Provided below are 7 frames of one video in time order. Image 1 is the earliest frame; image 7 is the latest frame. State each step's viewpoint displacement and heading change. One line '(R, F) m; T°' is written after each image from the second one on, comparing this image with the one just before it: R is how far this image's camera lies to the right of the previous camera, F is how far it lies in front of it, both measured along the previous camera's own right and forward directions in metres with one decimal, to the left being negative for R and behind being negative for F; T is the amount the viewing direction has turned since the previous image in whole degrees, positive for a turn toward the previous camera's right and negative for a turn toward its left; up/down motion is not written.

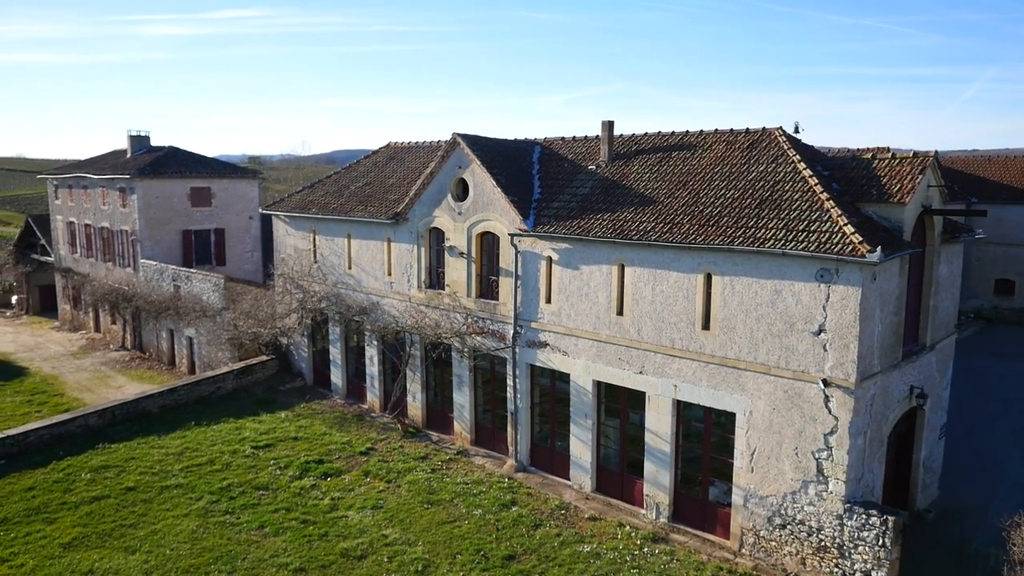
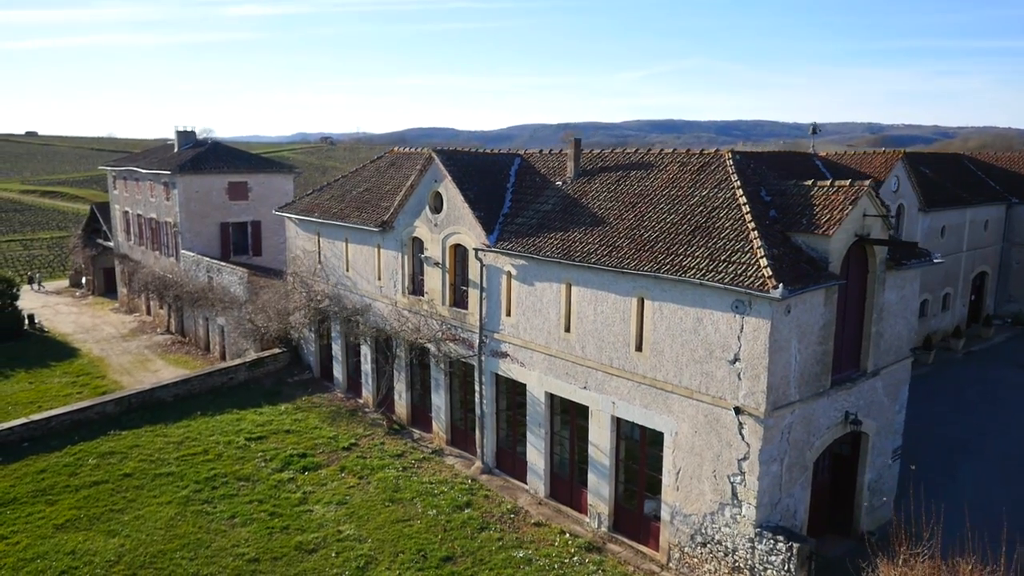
(+2.3, -0.6) m; -5°
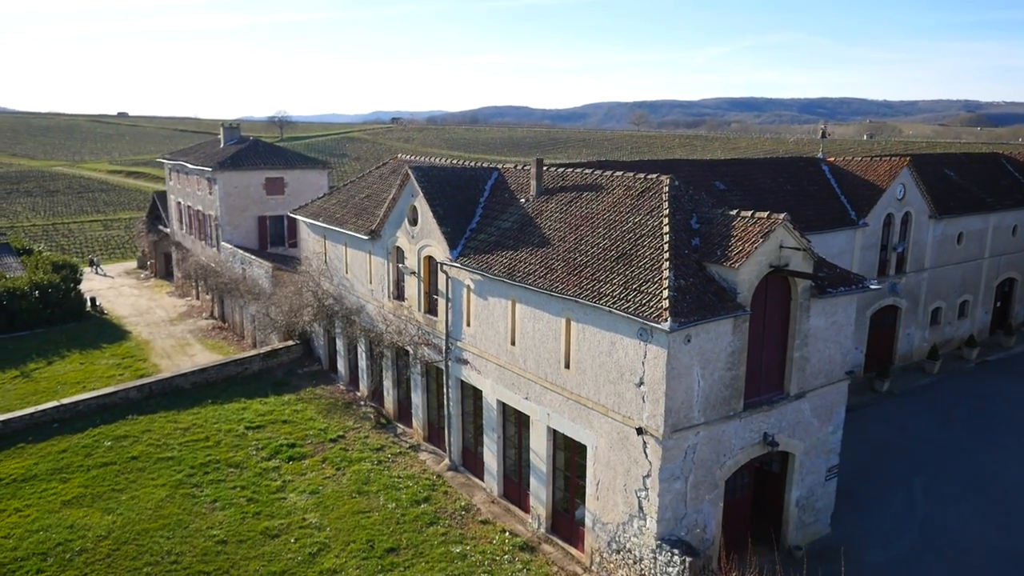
(+2.6, -0.9) m; -5°
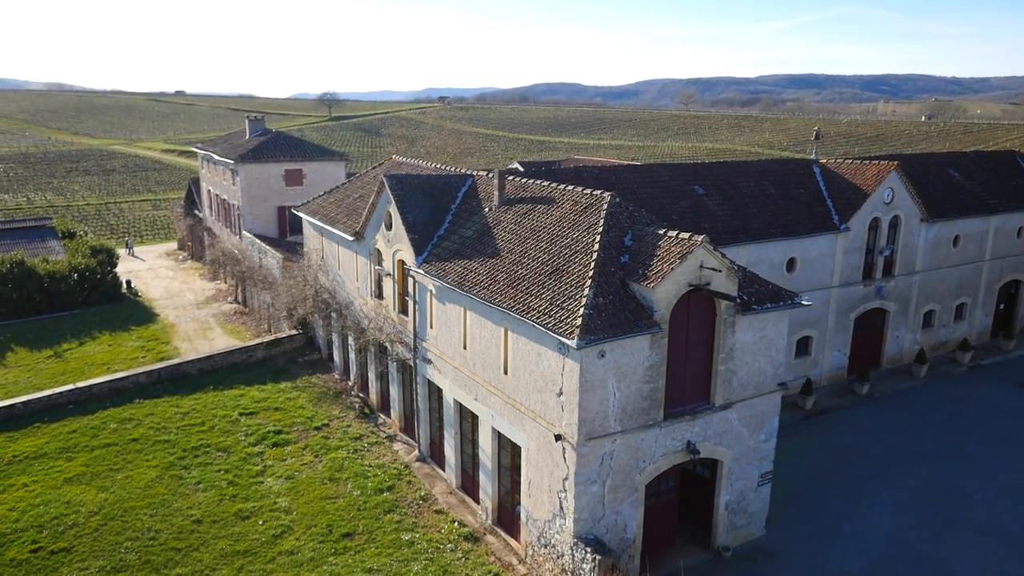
(+2.2, -0.9) m; -4°
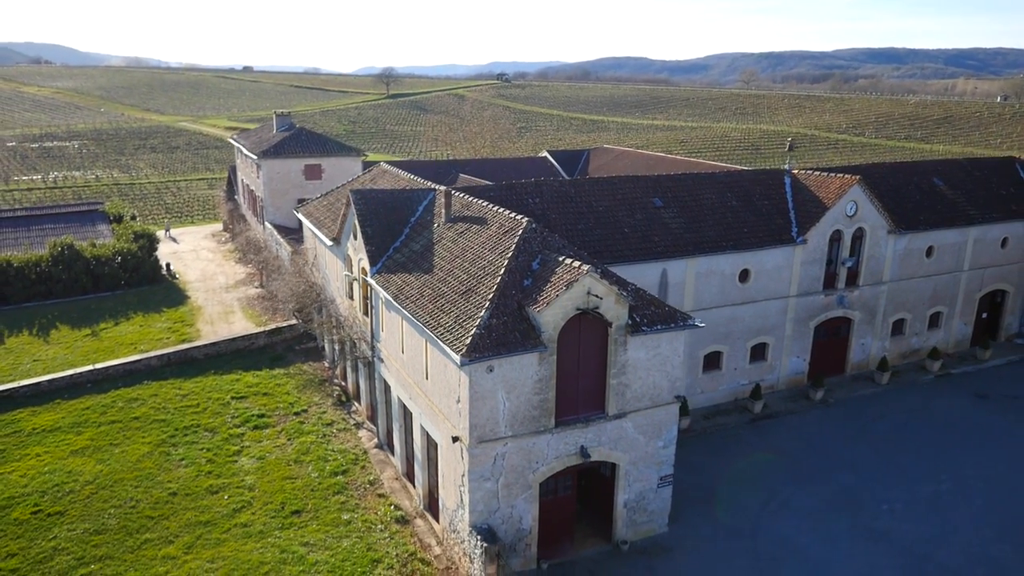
(+3.2, -1.7) m; -5°
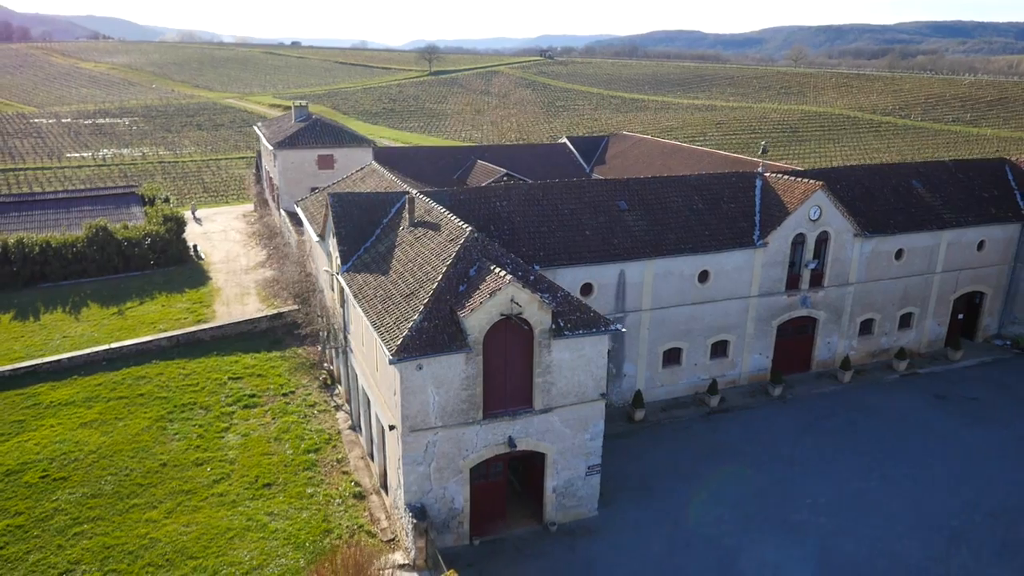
(+2.7, -1.6) m; -3°
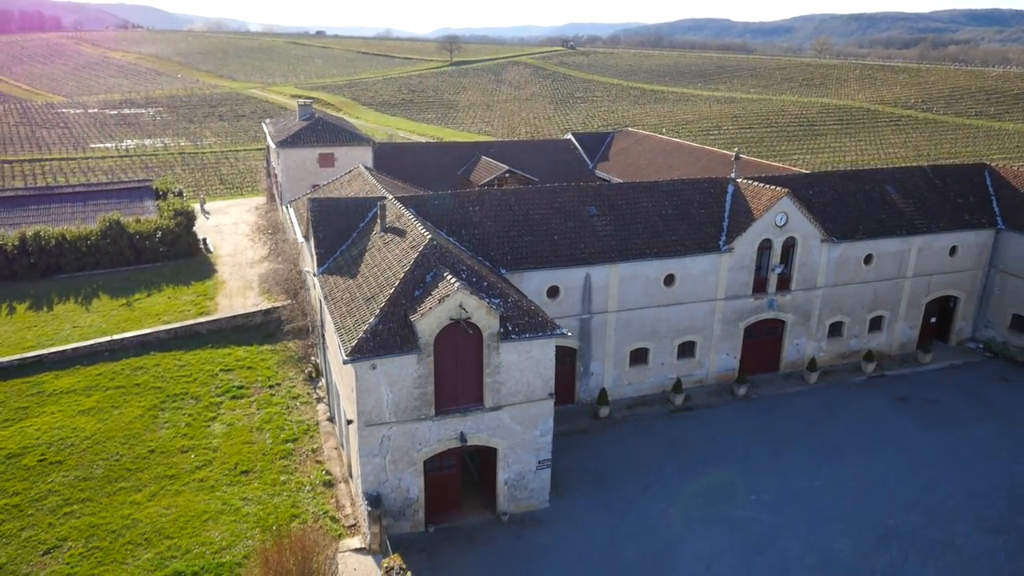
(+1.9, -1.2) m; -2°
